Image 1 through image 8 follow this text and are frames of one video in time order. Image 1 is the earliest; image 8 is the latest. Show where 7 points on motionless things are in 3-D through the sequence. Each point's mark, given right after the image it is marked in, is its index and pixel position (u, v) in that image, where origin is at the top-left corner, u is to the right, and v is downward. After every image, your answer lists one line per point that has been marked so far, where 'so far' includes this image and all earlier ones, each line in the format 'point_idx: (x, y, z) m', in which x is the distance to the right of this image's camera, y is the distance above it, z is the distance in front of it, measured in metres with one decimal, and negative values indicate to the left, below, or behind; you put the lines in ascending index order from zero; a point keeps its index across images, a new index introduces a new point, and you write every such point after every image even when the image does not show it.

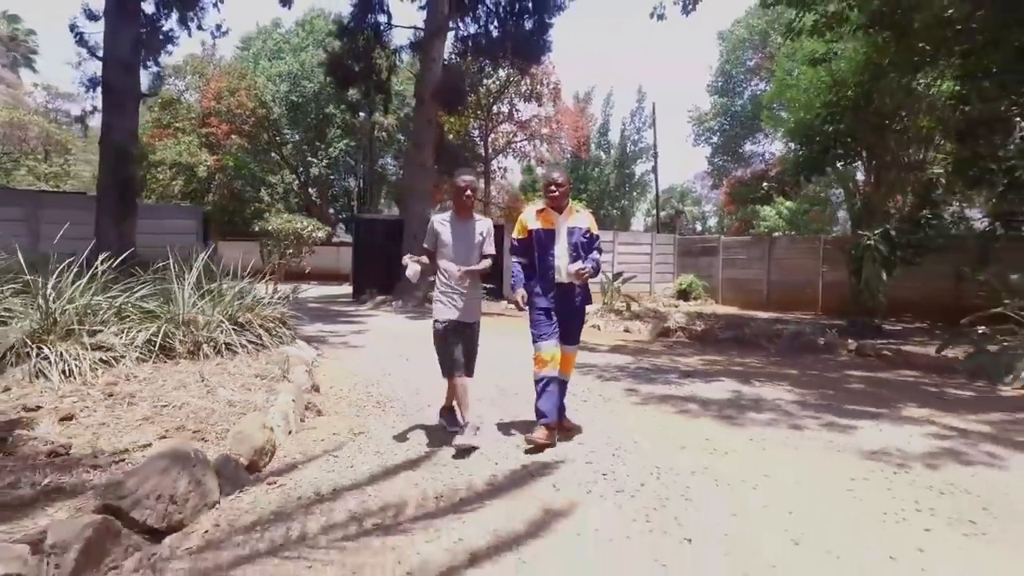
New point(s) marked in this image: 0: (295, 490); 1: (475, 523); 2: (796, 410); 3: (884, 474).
0: (-1.0, -0.9, +3.1) m
1: (-0.2, -1.0, +2.9) m
2: (+2.3, -1.0, +5.3) m
3: (+2.0, -1.1, +3.6) m
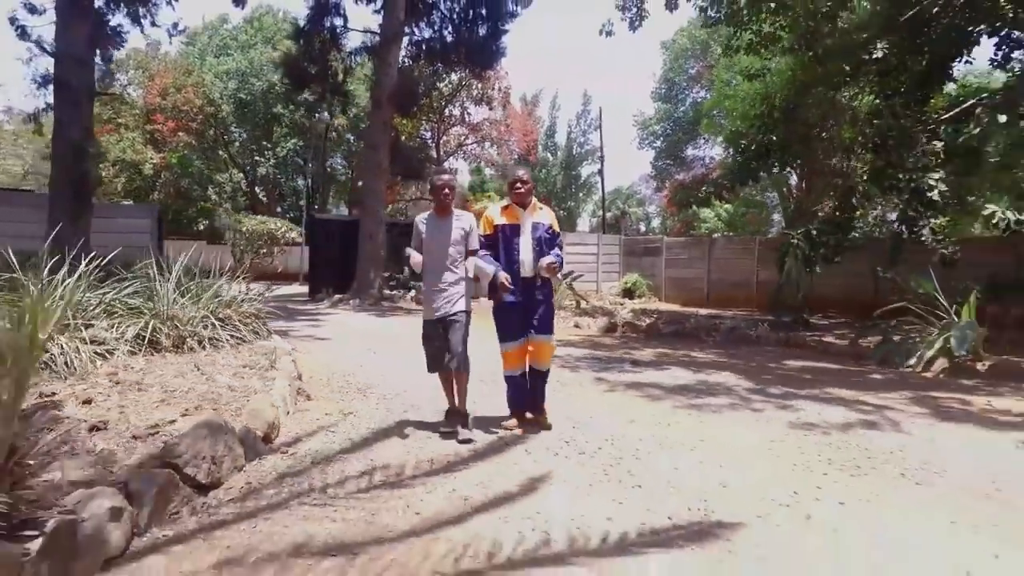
0: (-1.1, -0.9, +3.7) m
1: (-0.2, -1.0, +3.4) m
2: (+2.0, -1.0, +6.1) m
3: (+1.9, -1.0, +4.4) m
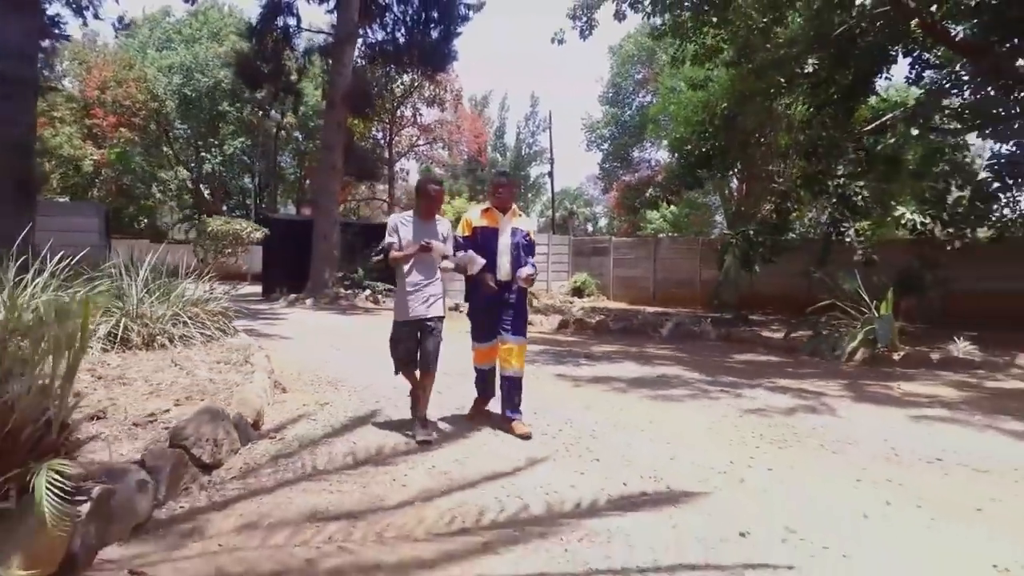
0: (-1.3, -0.9, +4.0) m
1: (-0.4, -1.0, +3.8) m
2: (+1.6, -1.0, +6.6) m
3: (+1.6, -1.0, +4.9) m
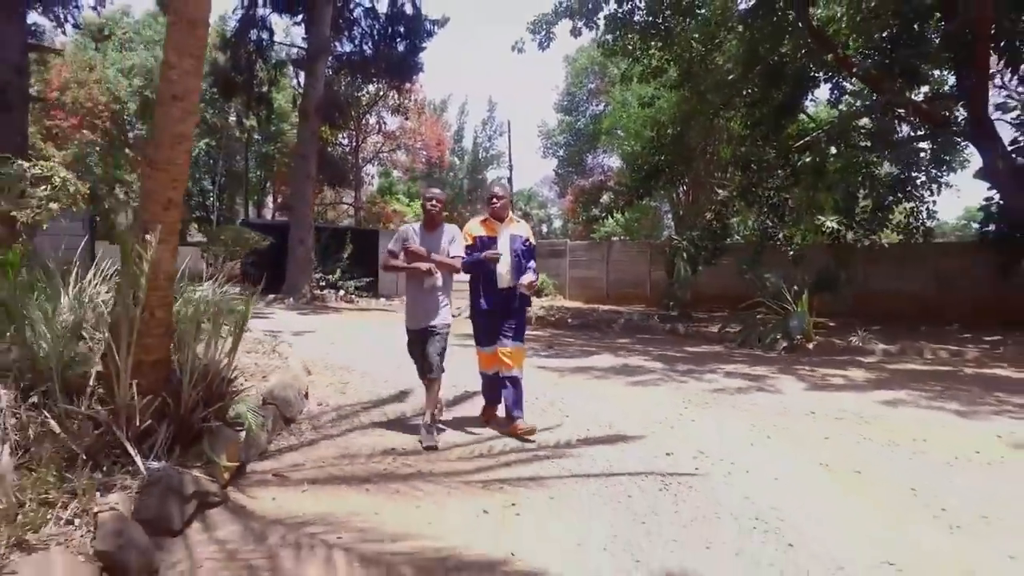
0: (-1.4, -0.9, +5.2) m
1: (-0.5, -1.0, +5.1) m
2: (+1.4, -1.0, +8.0) m
3: (+1.5, -1.0, +6.3) m
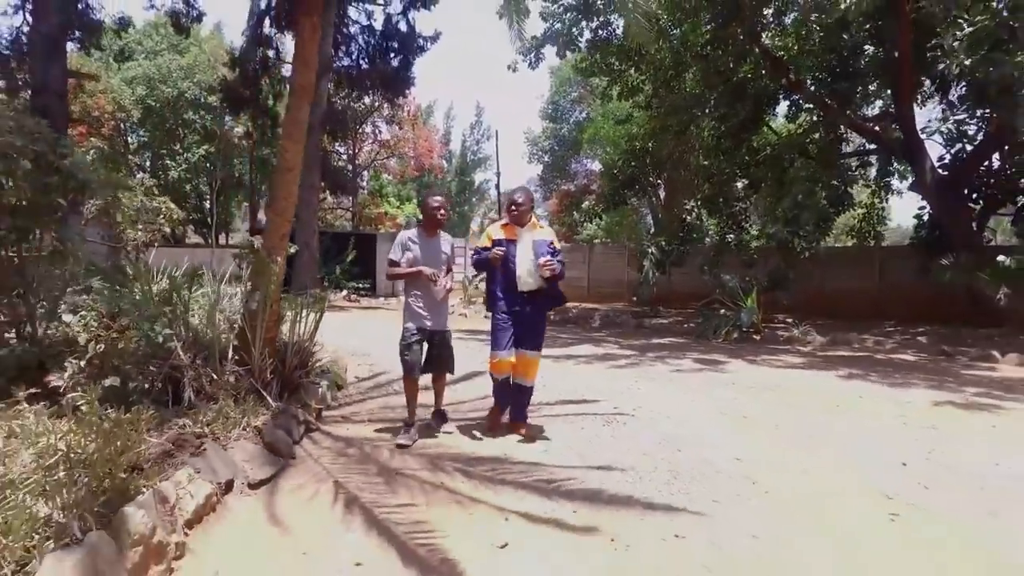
0: (-1.5, -0.9, +6.8) m
1: (-0.6, -1.0, +6.7) m
2: (+1.2, -1.0, +9.7) m
3: (+1.4, -1.0, +8.0) m
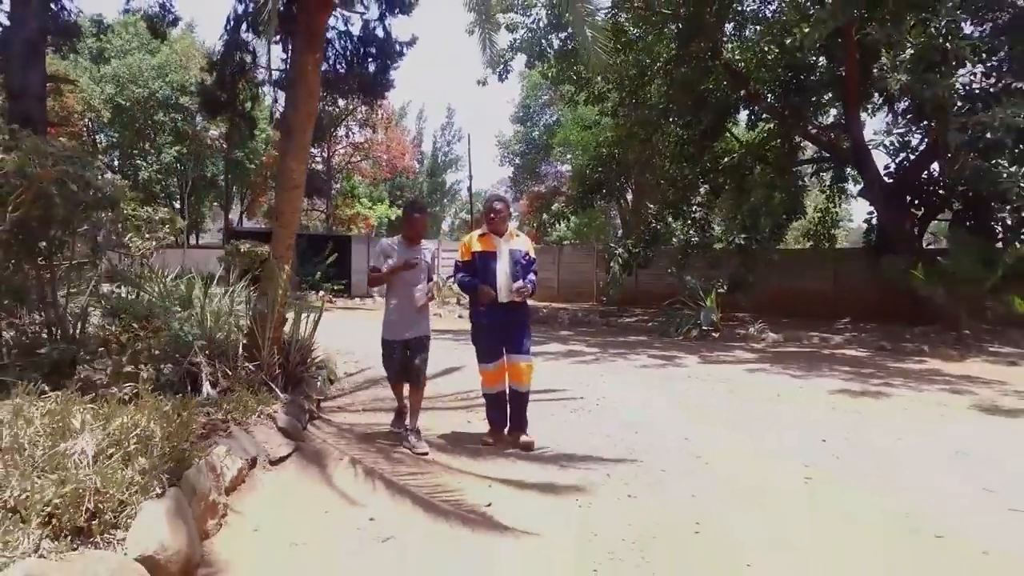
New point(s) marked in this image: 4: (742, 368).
0: (-1.7, -1.0, +7.4) m
1: (-0.8, -1.0, +7.3) m
2: (+0.8, -1.0, +10.4) m
3: (+1.1, -1.0, +8.7) m
4: (+3.1, -1.1, +8.9) m
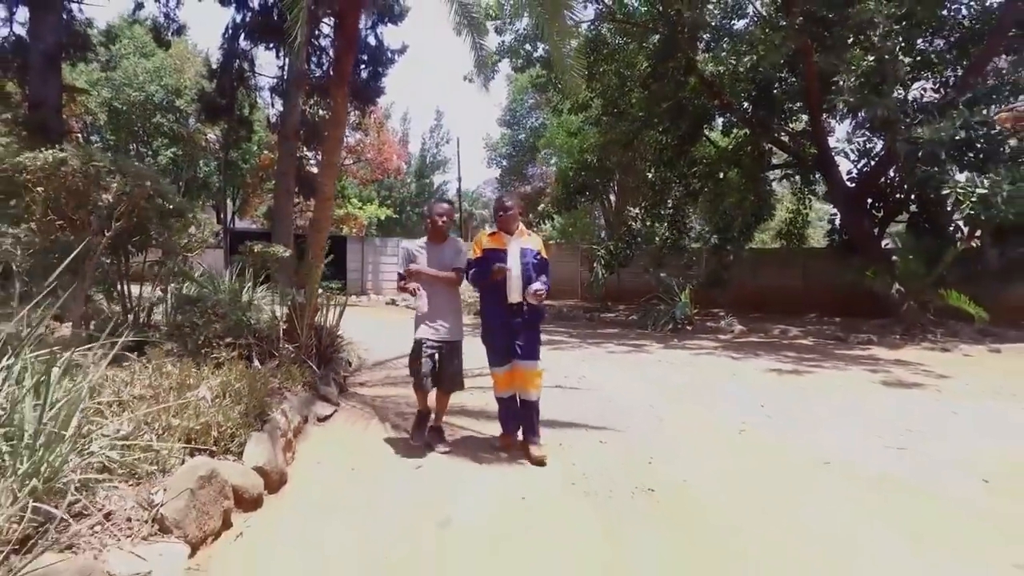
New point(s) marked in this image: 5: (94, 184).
0: (-1.8, -0.9, +8.4) m
1: (-0.9, -1.0, +8.4) m
2: (+0.7, -0.9, +11.5) m
3: (+0.9, -1.0, +9.8) m
4: (+3.0, -1.0, +10.1) m
5: (-3.3, +0.8, +5.3) m
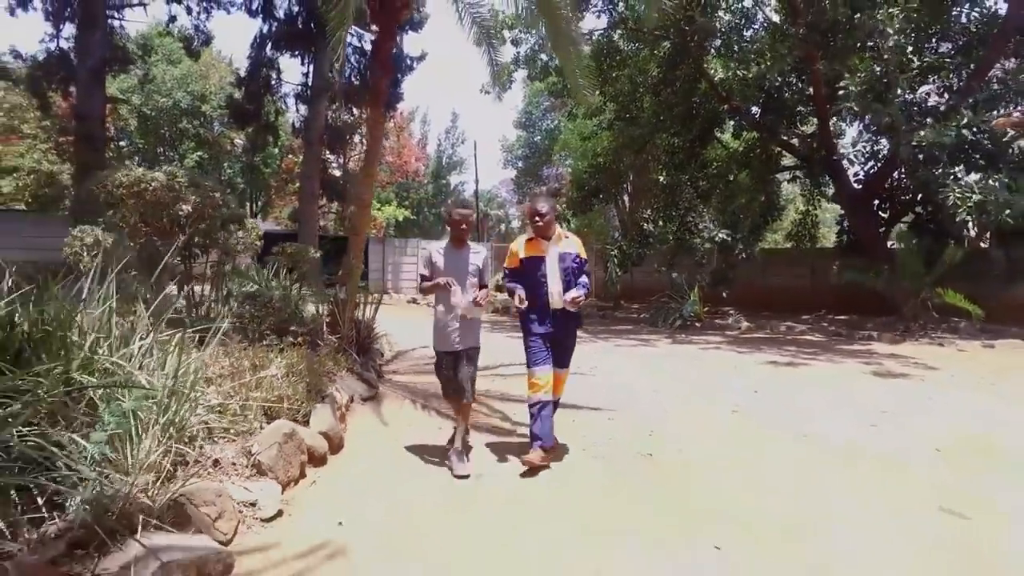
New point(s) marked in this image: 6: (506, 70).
0: (-1.6, -0.9, +9.1) m
1: (-0.7, -1.0, +9.1) m
2: (+1.0, -0.9, +12.1) m
3: (+1.2, -1.0, +10.5) m
4: (+3.3, -1.0, +10.7) m
5: (-3.1, +0.8, +6.1) m
6: (-0.1, +3.1, +9.4) m
